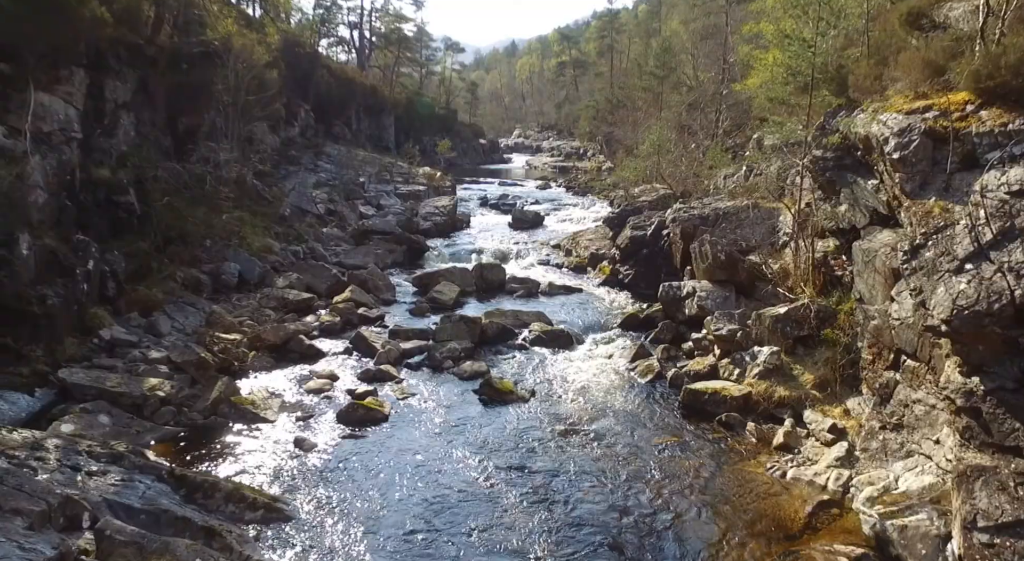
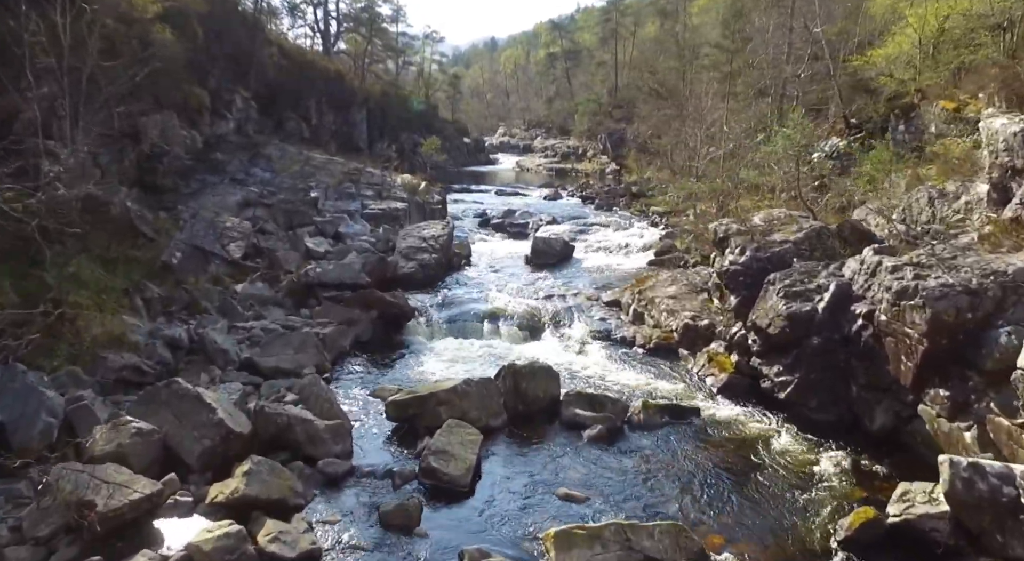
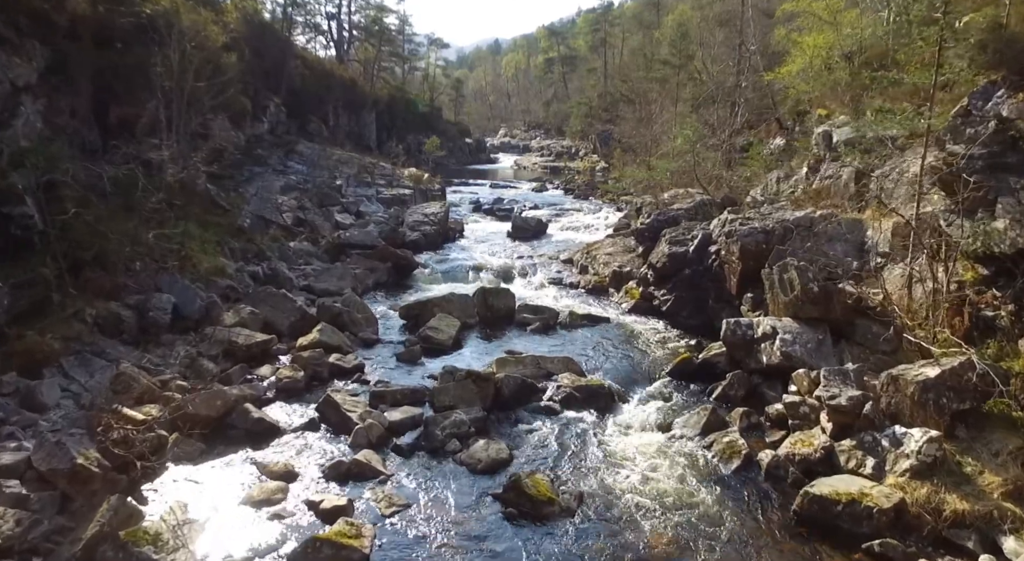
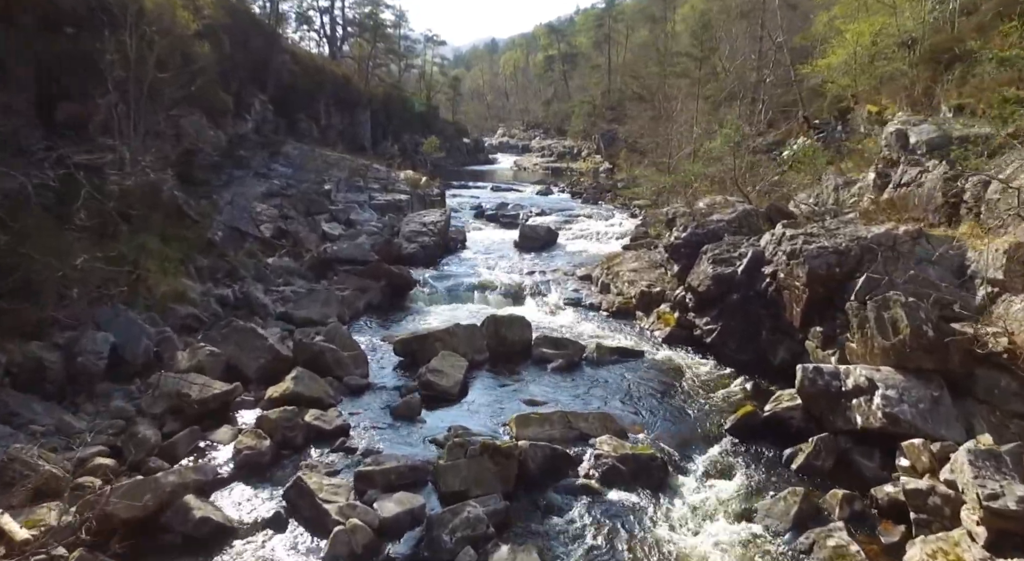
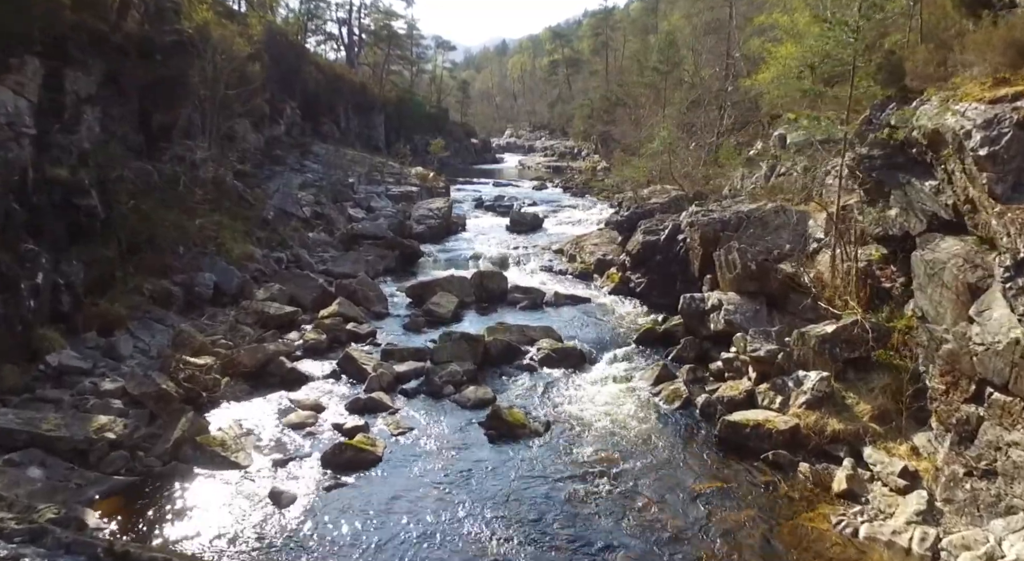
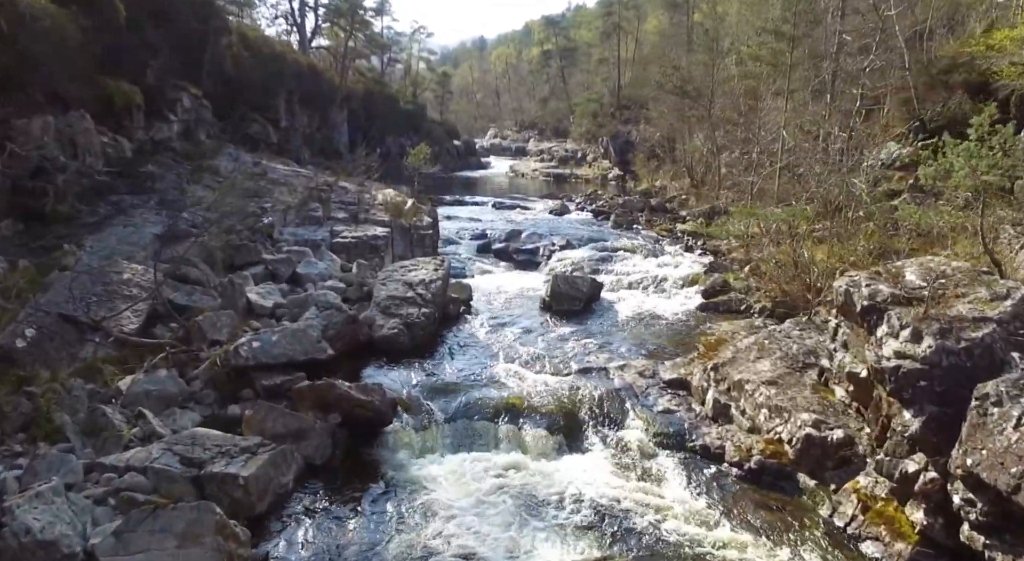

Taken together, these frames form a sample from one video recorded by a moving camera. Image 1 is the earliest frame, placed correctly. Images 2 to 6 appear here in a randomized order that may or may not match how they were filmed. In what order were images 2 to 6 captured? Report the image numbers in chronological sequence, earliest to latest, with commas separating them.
5, 3, 4, 2, 6
